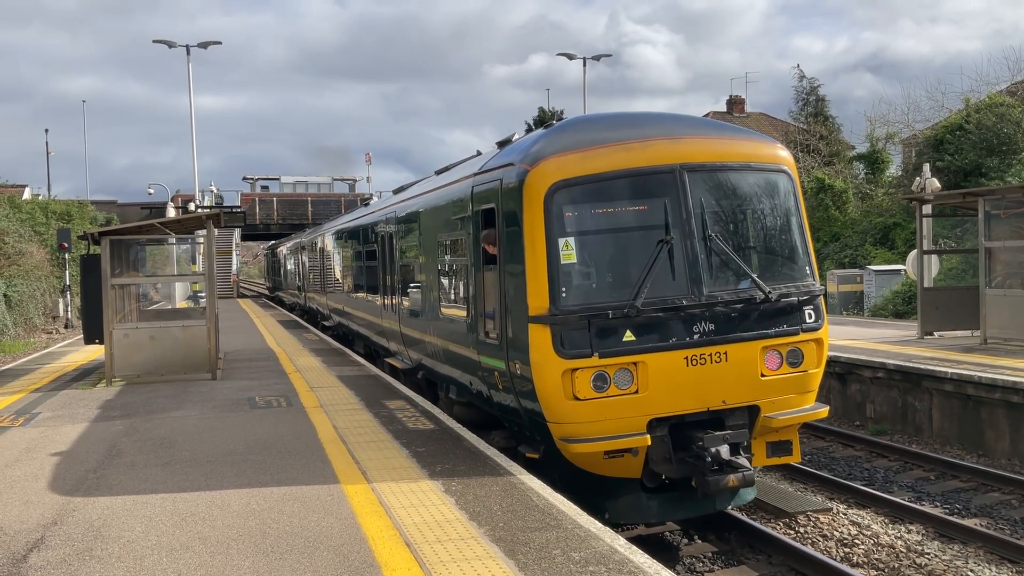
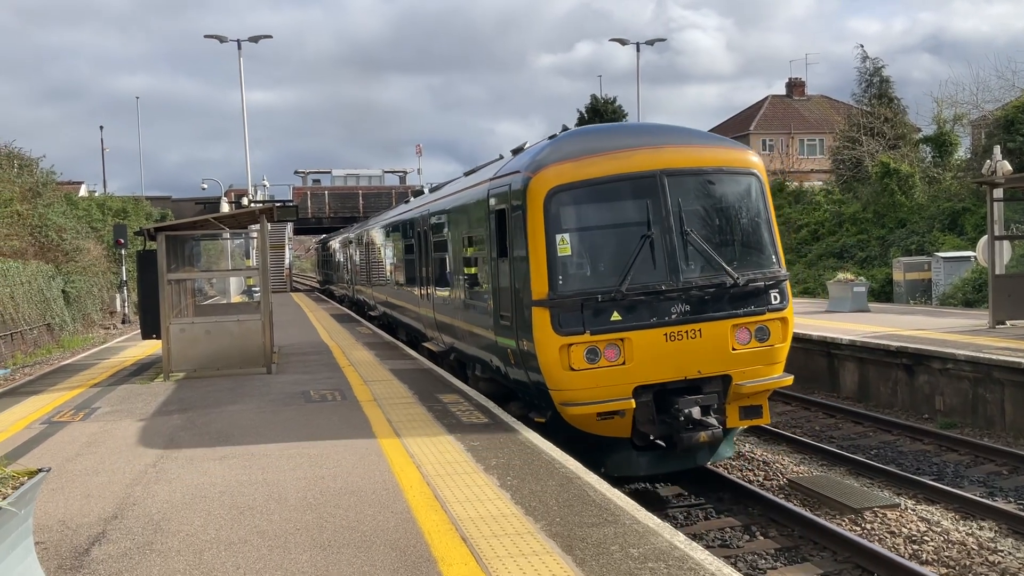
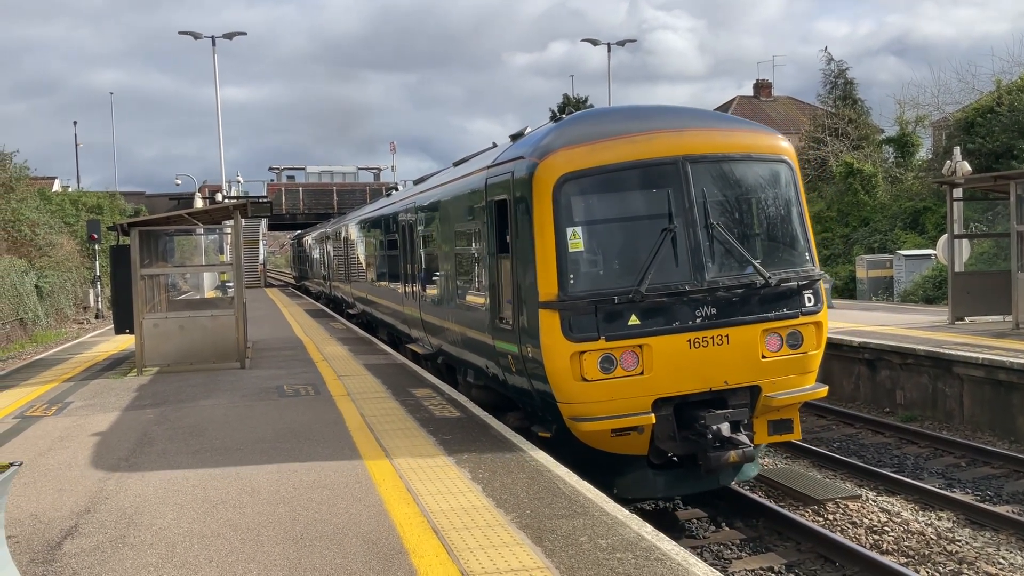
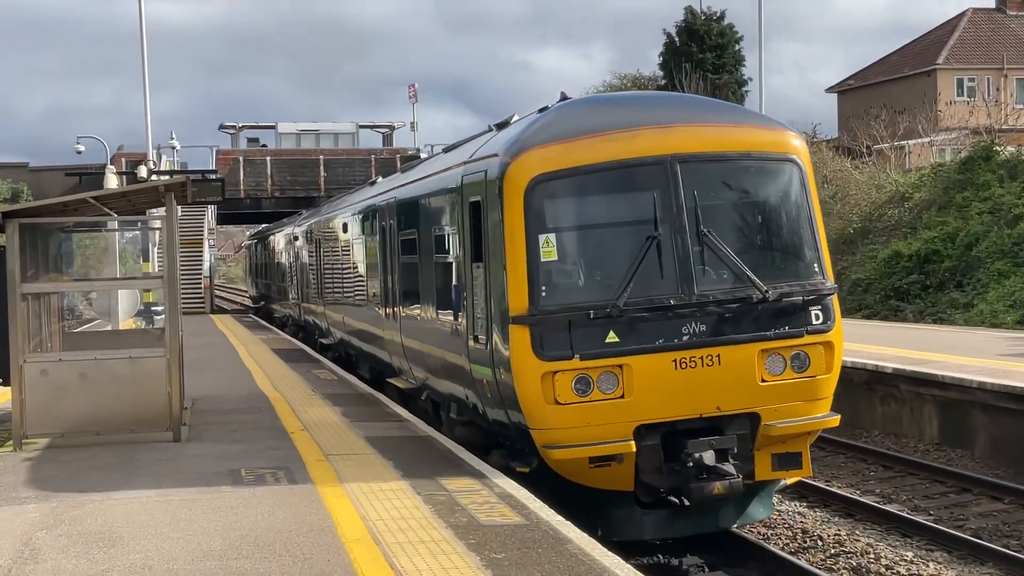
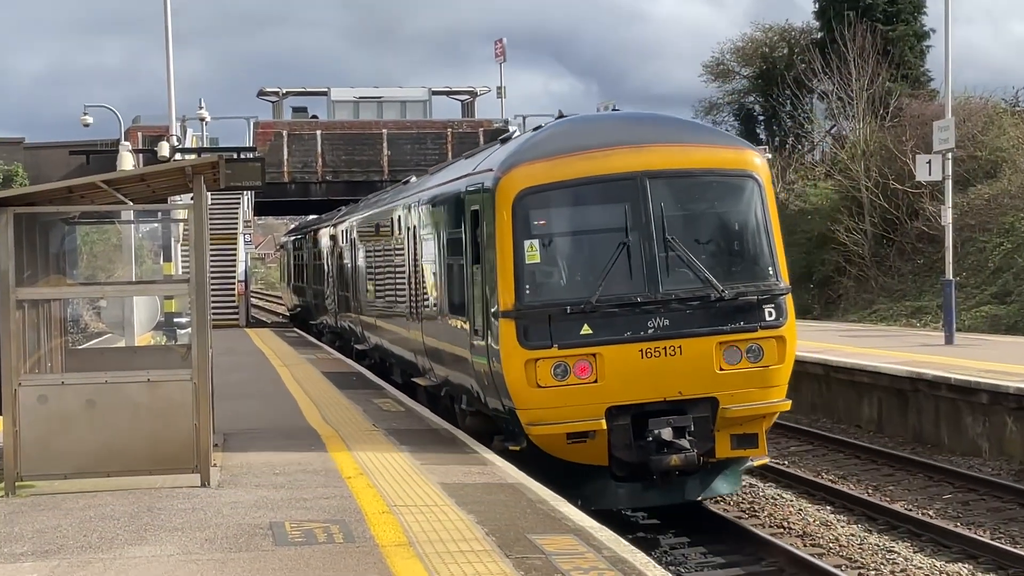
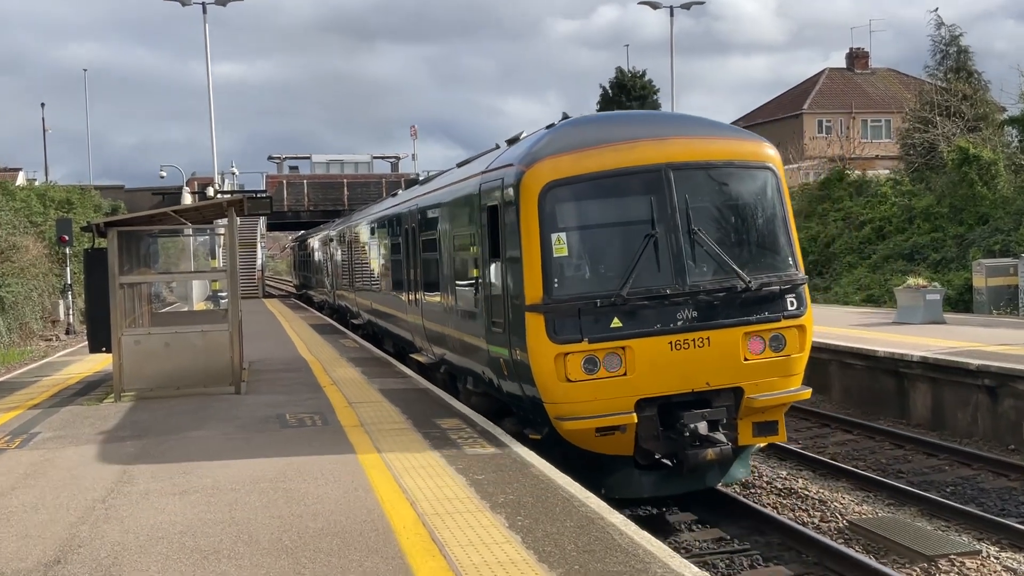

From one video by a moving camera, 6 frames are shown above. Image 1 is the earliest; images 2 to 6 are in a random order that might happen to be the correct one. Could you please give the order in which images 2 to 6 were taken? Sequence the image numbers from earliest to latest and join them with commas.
3, 2, 6, 4, 5
